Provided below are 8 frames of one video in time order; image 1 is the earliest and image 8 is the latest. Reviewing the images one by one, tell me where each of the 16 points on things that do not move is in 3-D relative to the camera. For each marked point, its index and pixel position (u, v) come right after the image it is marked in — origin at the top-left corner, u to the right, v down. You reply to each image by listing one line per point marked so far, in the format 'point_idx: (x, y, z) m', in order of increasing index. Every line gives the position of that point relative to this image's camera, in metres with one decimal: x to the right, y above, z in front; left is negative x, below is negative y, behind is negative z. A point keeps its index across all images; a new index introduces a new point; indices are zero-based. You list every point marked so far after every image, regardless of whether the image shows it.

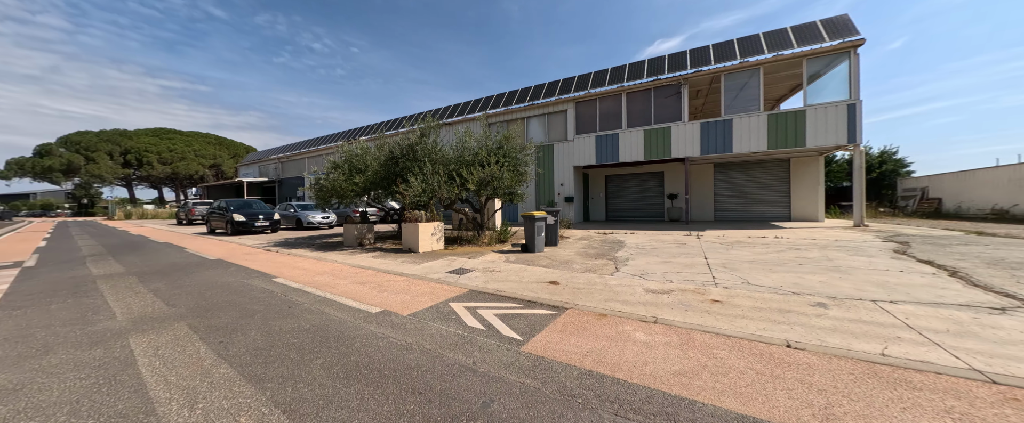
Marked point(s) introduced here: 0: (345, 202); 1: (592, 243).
0: (-6.3, +0.4, +11.2) m
1: (+2.9, -1.1, +10.8) m
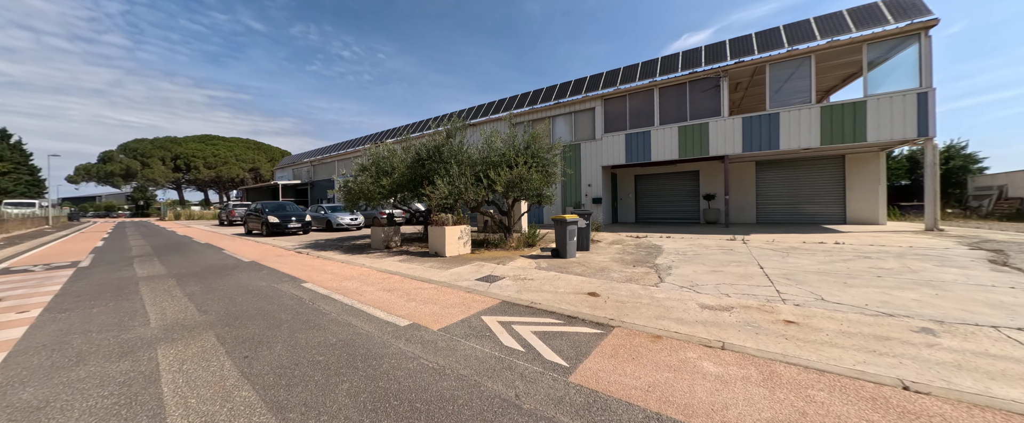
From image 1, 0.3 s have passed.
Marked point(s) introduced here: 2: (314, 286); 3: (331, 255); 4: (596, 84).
0: (-5.3, +0.3, +11.2) m
1: (+3.9, -1.2, +10.1) m
2: (-4.0, -1.5, +6.0) m
3: (-5.6, -1.4, +9.2) m
4: (+5.4, +8.2, +19.1) m
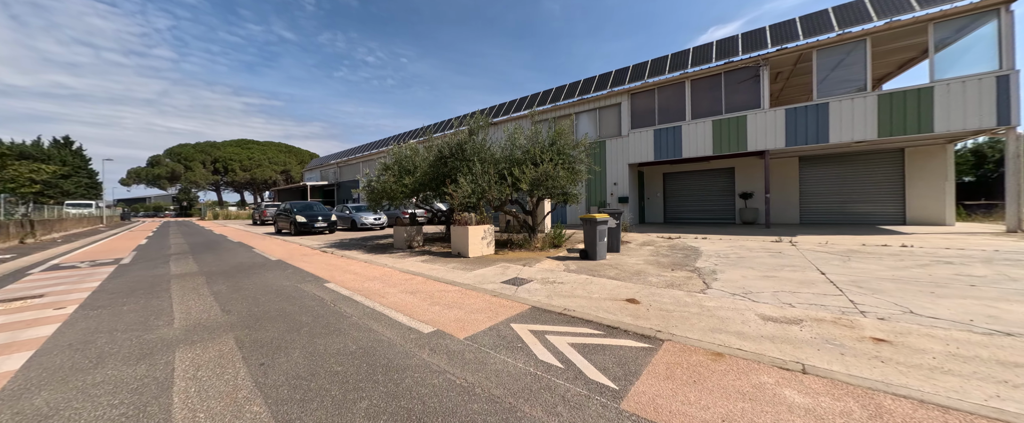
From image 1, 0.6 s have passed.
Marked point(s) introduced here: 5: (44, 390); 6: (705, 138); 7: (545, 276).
0: (-4.4, +0.3, +11.1) m
1: (+4.7, -1.2, +9.5) m
2: (-3.5, -1.5, +5.8) m
3: (-4.9, -1.3, +9.2) m
4: (+6.8, +8.3, +18.3) m
5: (-4.2, -1.6, +2.7) m
6: (+10.3, +3.9, +15.8) m
7: (+0.7, -1.4, +6.2) m
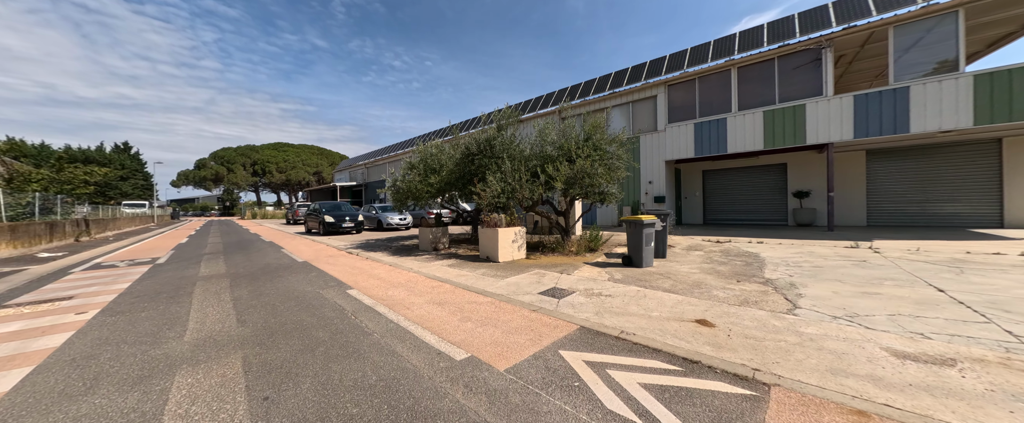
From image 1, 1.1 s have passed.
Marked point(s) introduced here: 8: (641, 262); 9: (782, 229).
0: (-3.3, +0.3, +10.7) m
1: (+5.6, -1.2, +8.4) m
2: (-2.8, -1.5, +5.3) m
3: (-3.9, -1.4, +8.8) m
4: (+8.4, +8.2, +17.1) m
5: (-3.8, -1.6, +2.3) m
6: (+11.7, +3.9, +14.3) m
7: (+1.4, -1.4, +5.4) m
8: (+3.0, -1.2, +6.9) m
9: (+13.7, -0.9, +15.0) m
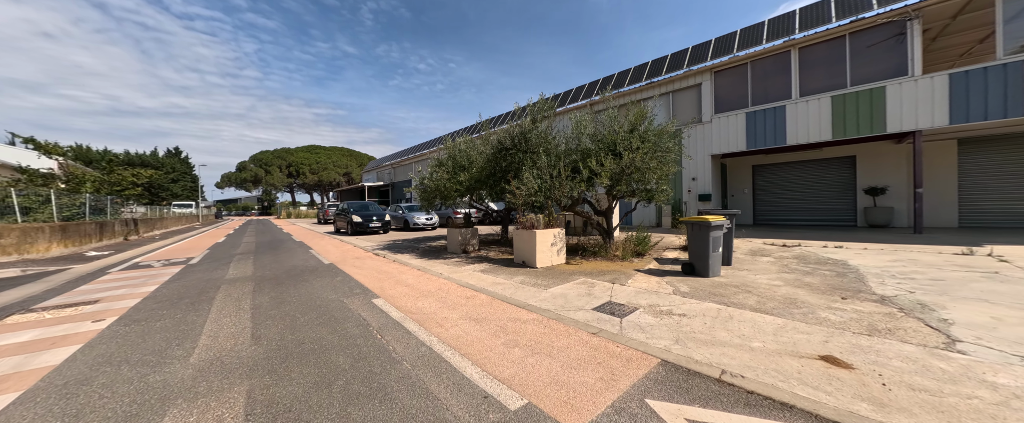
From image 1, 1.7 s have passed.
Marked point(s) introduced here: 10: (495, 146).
0: (-2.2, +0.3, +10.1) m
1: (+6.6, -1.2, +7.1) m
2: (-2.0, -1.5, +4.7) m
3: (-2.9, -1.3, +8.3) m
4: (+10.0, +8.3, +15.6) m
5: (-3.3, -1.6, +1.8) m
6: (+13.1, +3.9, +12.6) m
7: (+2.1, -1.4, +4.5) m
8: (+3.8, -1.2, +5.8) m
9: (+15.1, -0.9, +13.2) m
10: (-0.5, +2.0, +8.9) m
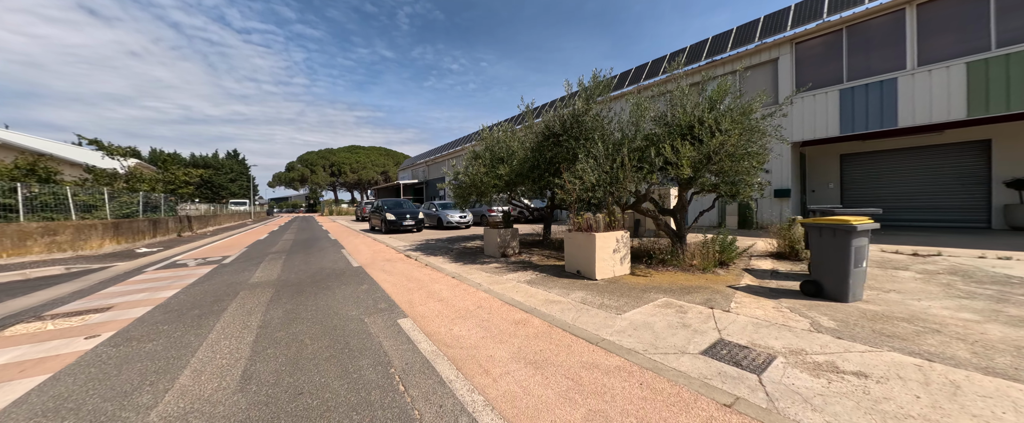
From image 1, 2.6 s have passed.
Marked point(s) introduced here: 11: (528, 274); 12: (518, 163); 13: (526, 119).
0: (-0.8, +0.4, +9.1) m
1: (+7.6, -1.2, +5.2) m
2: (-1.2, -1.5, +3.7) m
3: (-1.8, -1.3, +7.3) m
4: (+11.9, +8.4, +13.2) m
5: (-2.8, -1.6, +0.9) m
6: (+14.6, +4.0, +9.9) m
7: (+2.9, -1.4, +3.1) m
8: (+4.7, -1.1, +4.2) m
9: (+16.7, -0.8, +10.3) m
10: (+0.7, +2.0, +7.7) m
11: (+0.3, -1.3, +6.0) m
12: (+0.1, +1.3, +8.0) m
13: (+0.4, +2.7, +8.5) m
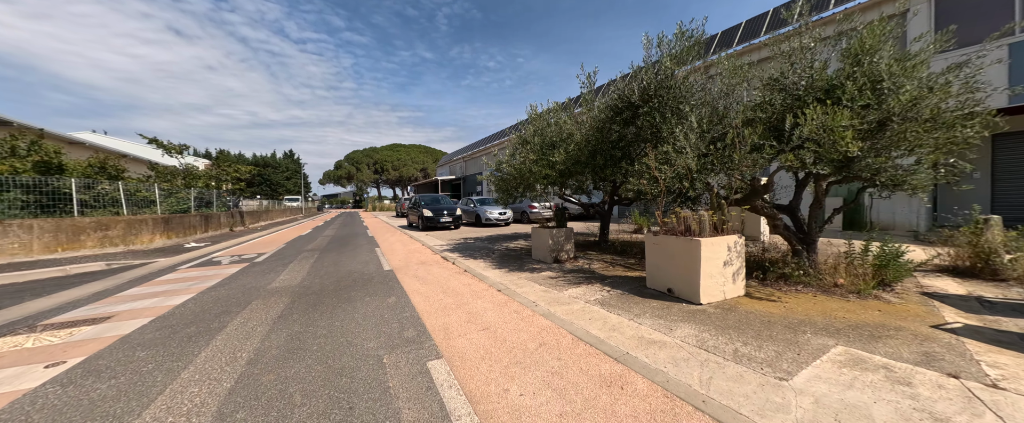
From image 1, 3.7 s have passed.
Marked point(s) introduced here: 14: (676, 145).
0: (+0.5, +0.5, +7.7) m
1: (+8.4, -1.2, +2.9) m
2: (-0.5, -1.4, +2.5) m
3: (-0.6, -1.2, +6.1) m
4: (+13.6, +8.4, +10.2) m
5: (-2.4, -1.6, -0.2) m
6: (+16.0, +4.0, +6.7) m
7: (+3.5, -1.4, +1.3) m
8: (+5.4, -1.1, +2.2) m
9: (+18.0, -0.8, +6.9) m
10: (+1.9, +2.1, +6.1) m
11: (+1.3, -1.2, +4.5) m
12: (+1.3, +1.4, +6.5) m
13: (+1.7, +2.8, +7.0) m
14: (+2.6, +1.0, +4.8) m
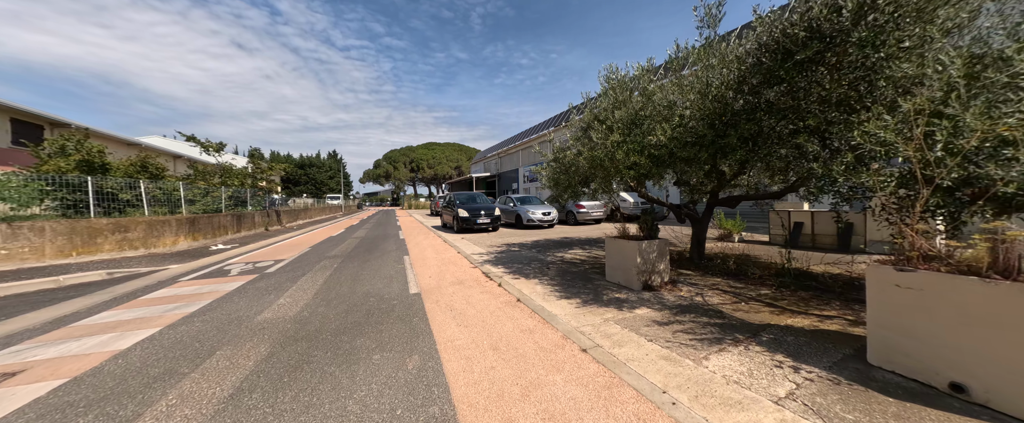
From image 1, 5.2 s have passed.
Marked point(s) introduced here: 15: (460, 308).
0: (+1.8, +0.4, +5.7) m
1: (+9.1, -1.3, +0.1) m
2: (+0.1, -1.5, +0.6) m
3: (+0.4, -1.3, +4.3) m
4: (+15.1, +8.4, +6.7) m
5: (-2.0, -1.7, -1.8) m
6: (+17.0, +3.9, +3.0) m
7: (+4.0, -1.5, -0.9) m
8: (+6.0, -1.2, -0.2) m
9: (+19.1, -0.9, +3.0) m
10: (+2.9, +2.0, +4.0) m
11: (+2.2, -1.3, +2.5) m
12: (+2.4, +1.4, +4.5) m
13: (+2.8, +2.7, +4.9) m
14: (+3.5, +0.9, +2.6) m
15: (-0.7, -1.4, +4.1) m
